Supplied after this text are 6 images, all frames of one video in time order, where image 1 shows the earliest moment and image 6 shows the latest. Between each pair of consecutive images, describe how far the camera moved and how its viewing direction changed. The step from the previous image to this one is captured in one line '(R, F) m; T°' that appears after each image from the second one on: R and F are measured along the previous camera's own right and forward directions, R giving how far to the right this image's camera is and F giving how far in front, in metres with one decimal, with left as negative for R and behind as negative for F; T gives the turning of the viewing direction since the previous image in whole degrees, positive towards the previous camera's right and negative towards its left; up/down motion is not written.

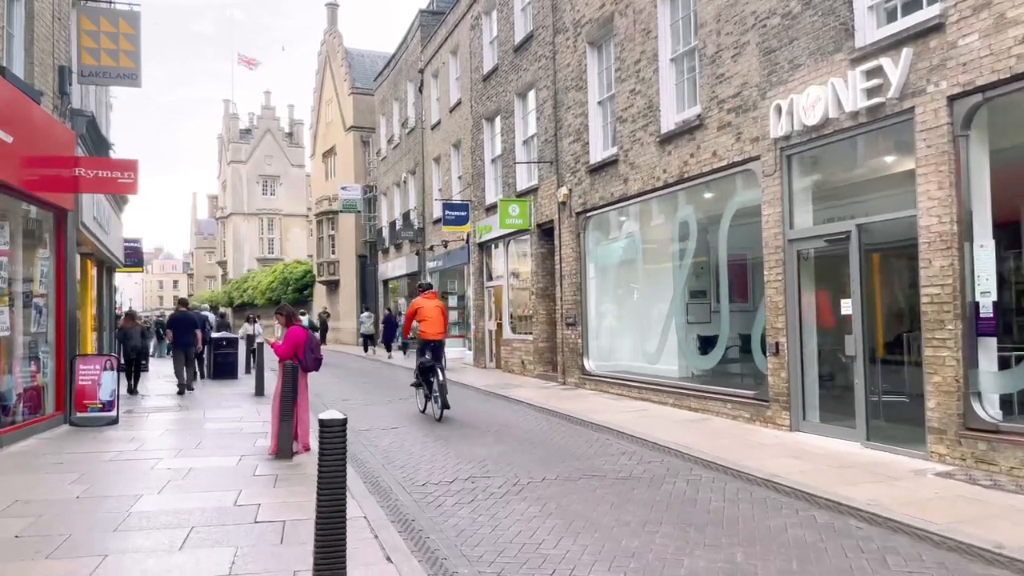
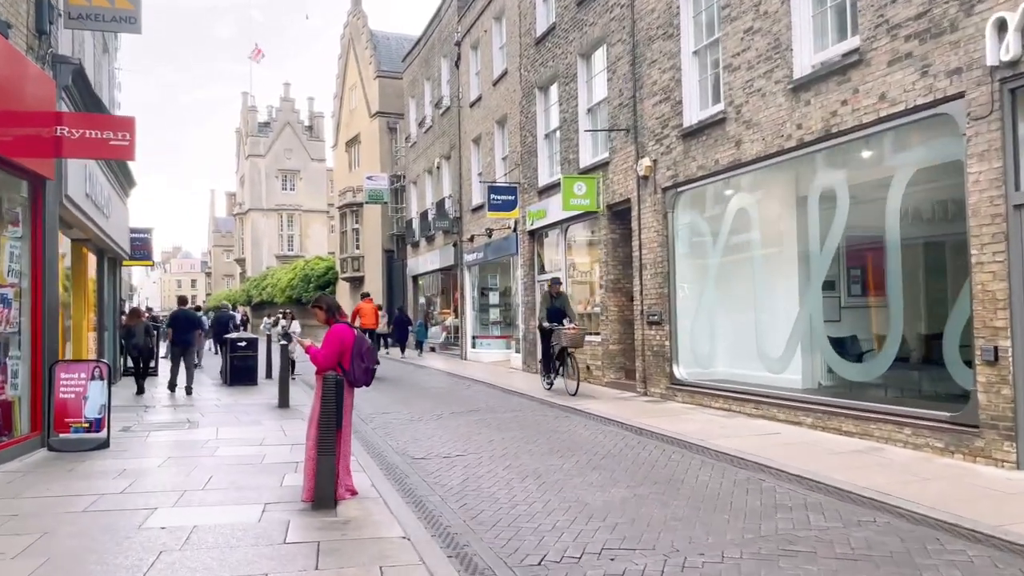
(-0.9, +2.5) m; -1°
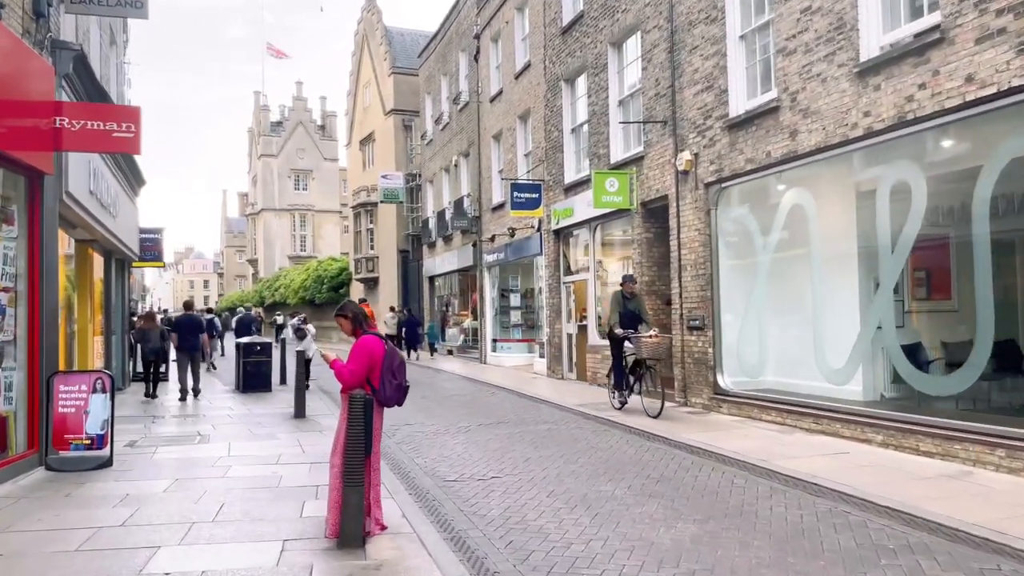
(-0.3, +0.8) m; -1°
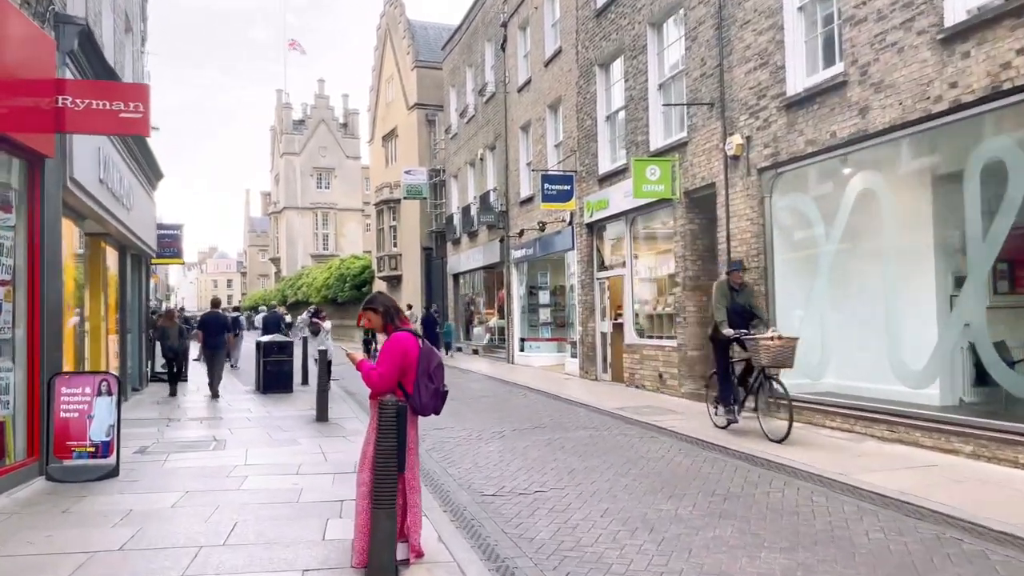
(-0.2, +0.8) m; -2°
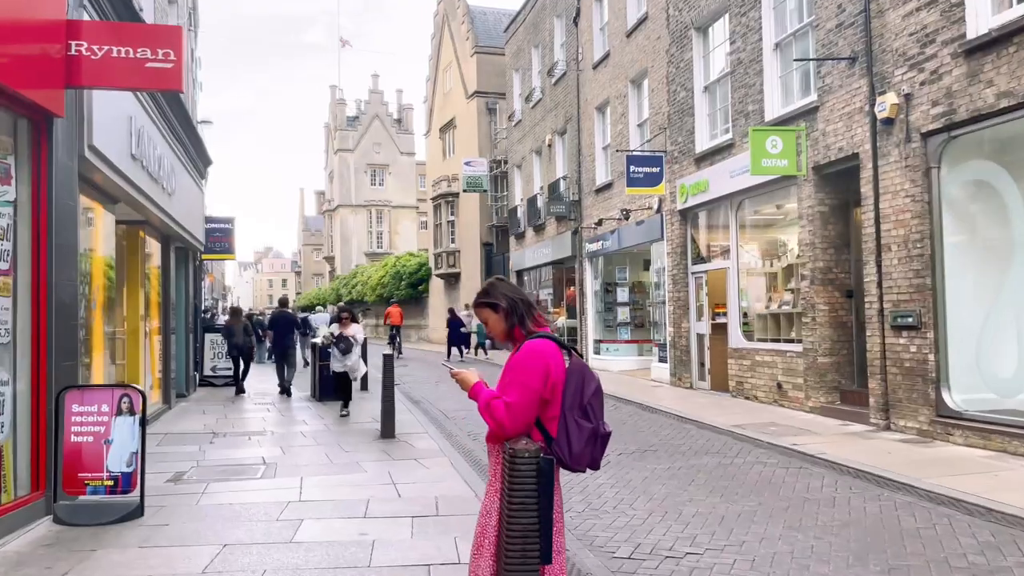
(-0.6, +1.8) m; -4°
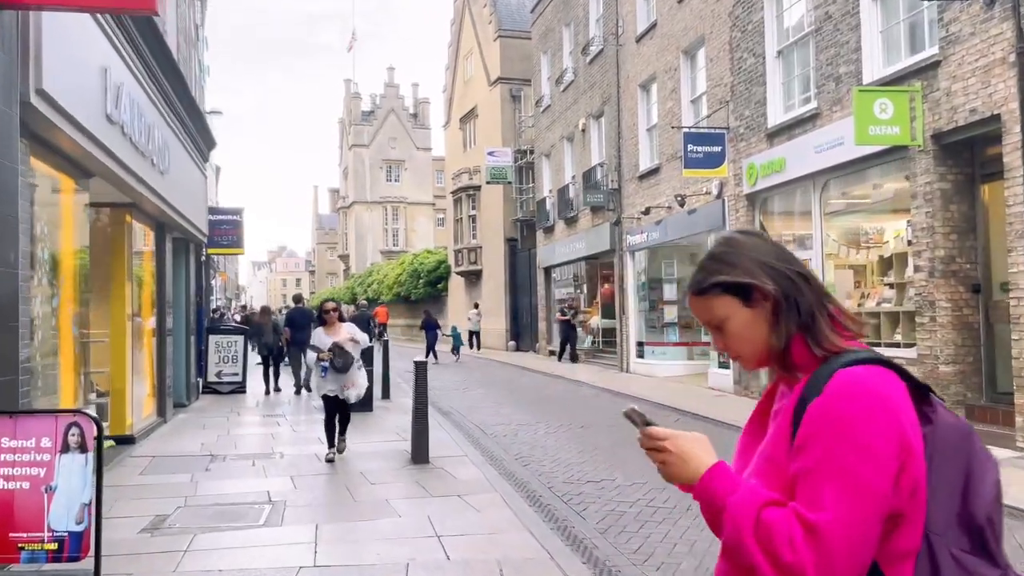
(-0.5, +1.7) m; -1°
